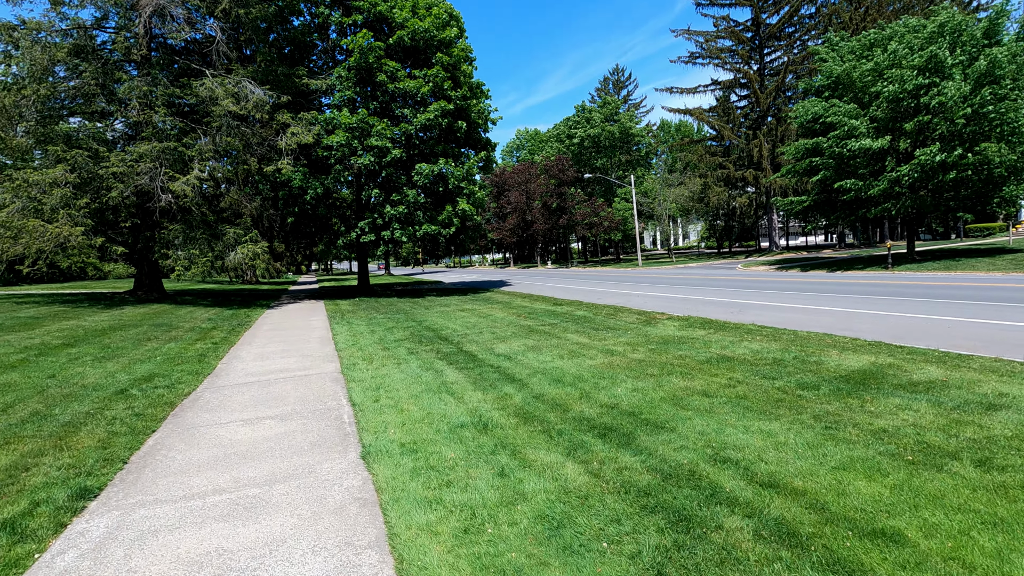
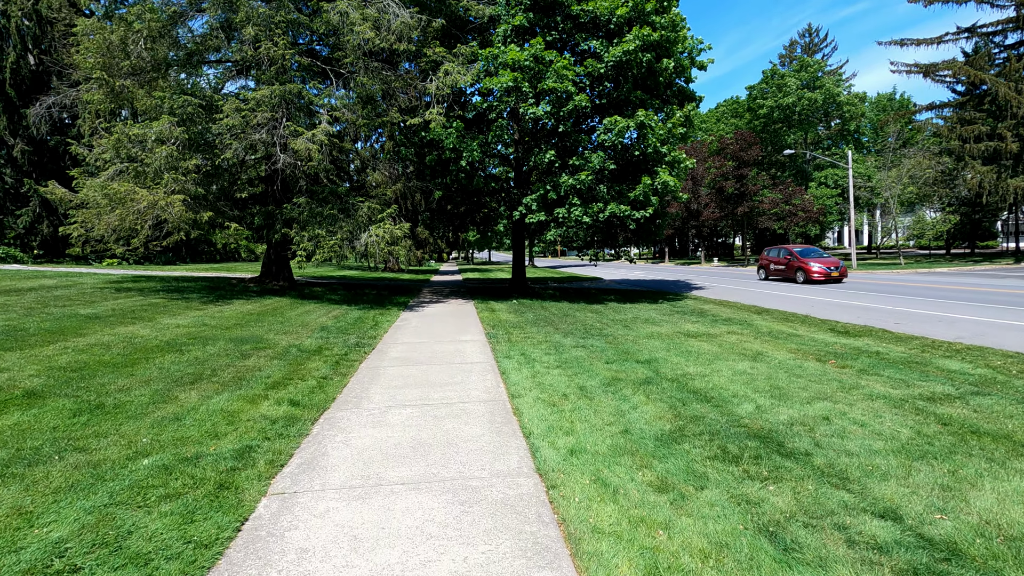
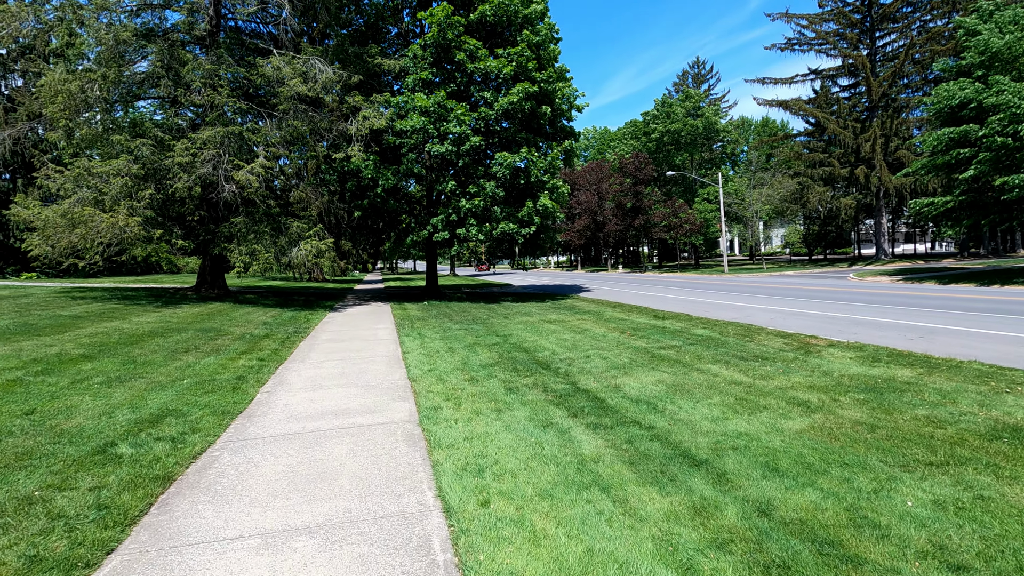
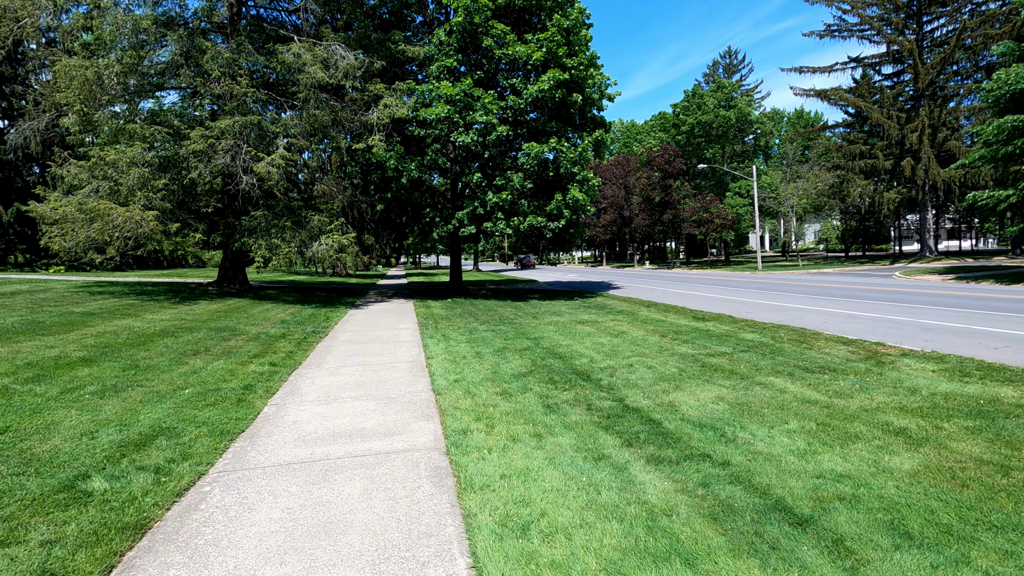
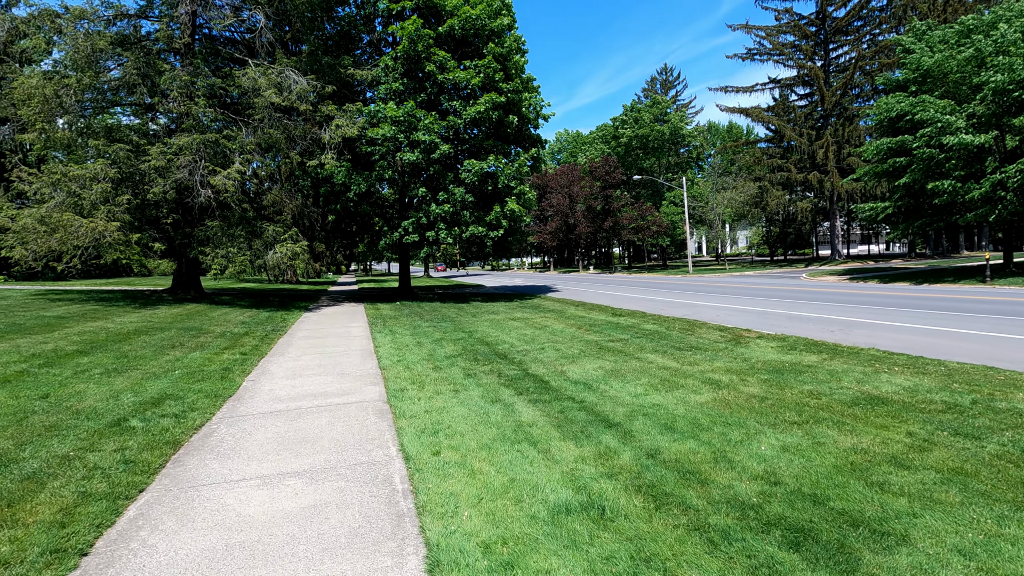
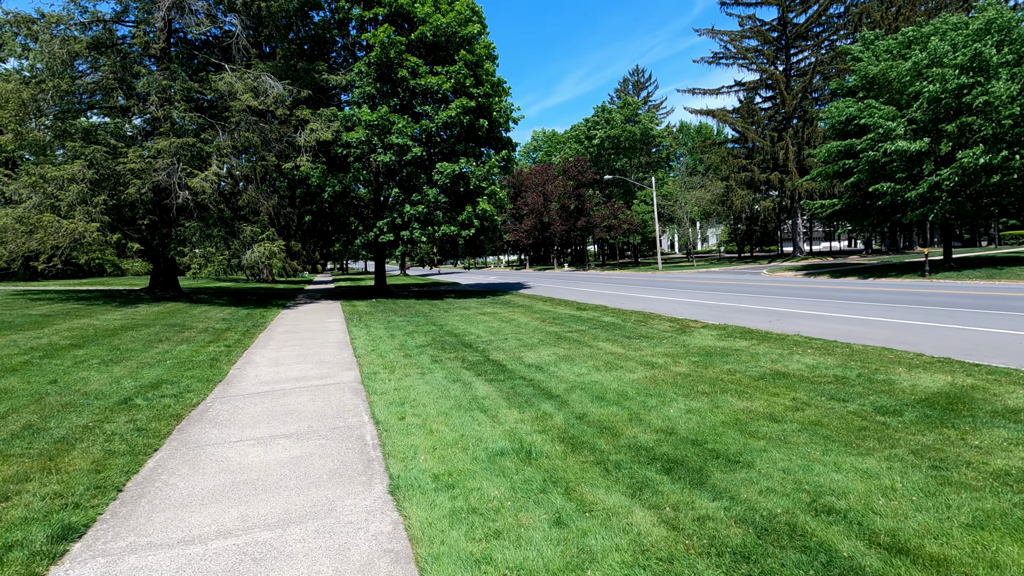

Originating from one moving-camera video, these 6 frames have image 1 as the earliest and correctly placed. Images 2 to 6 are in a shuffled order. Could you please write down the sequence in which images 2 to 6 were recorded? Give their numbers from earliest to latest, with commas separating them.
6, 5, 3, 4, 2
